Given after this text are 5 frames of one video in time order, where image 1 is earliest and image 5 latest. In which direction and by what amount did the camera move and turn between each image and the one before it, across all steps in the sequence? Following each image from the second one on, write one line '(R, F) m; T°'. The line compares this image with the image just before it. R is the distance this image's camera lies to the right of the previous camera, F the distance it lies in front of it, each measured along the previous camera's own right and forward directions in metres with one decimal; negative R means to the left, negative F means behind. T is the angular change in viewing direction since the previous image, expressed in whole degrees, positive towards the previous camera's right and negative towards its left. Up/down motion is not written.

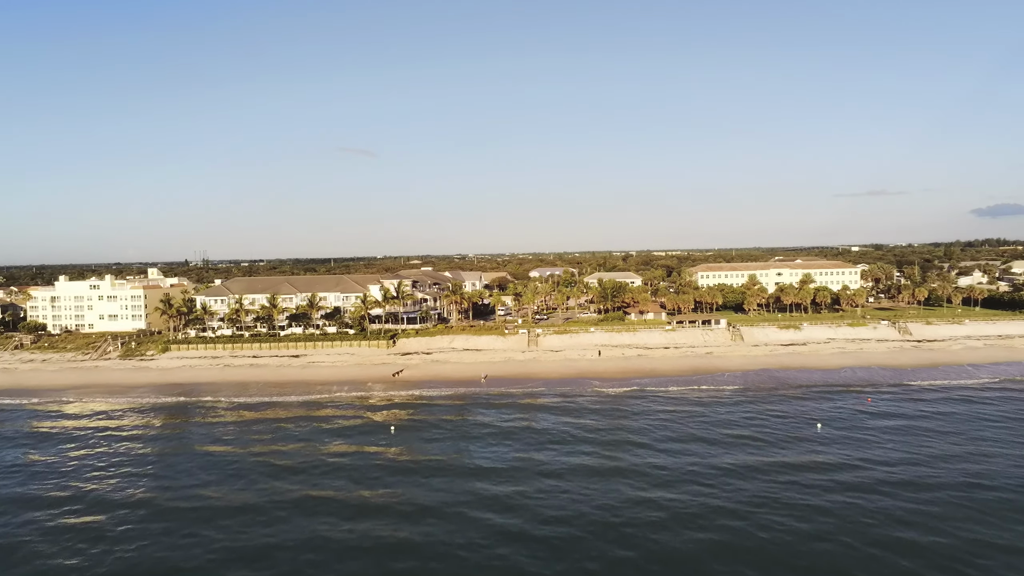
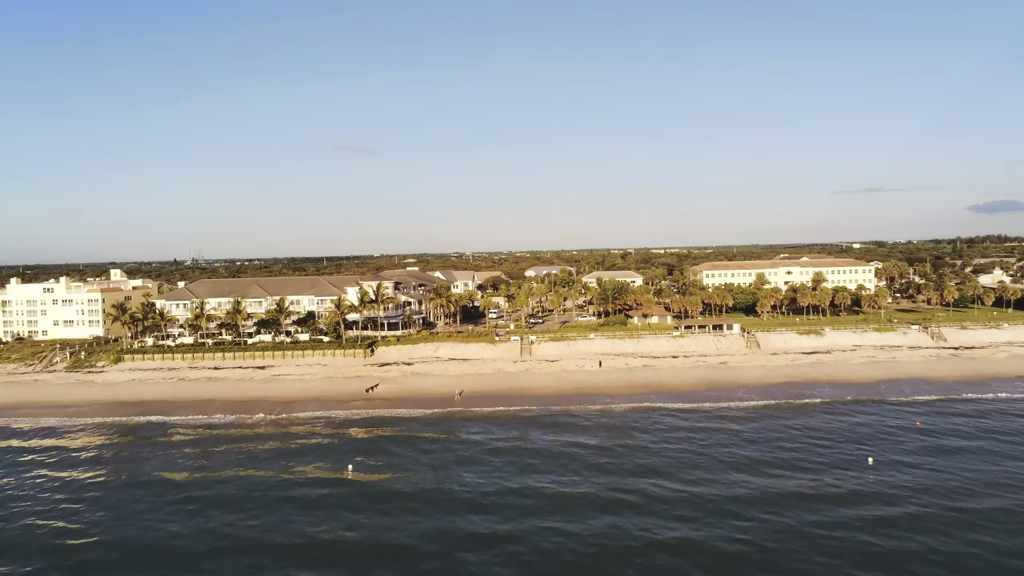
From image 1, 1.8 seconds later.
(+0.7, +5.9) m; 0°
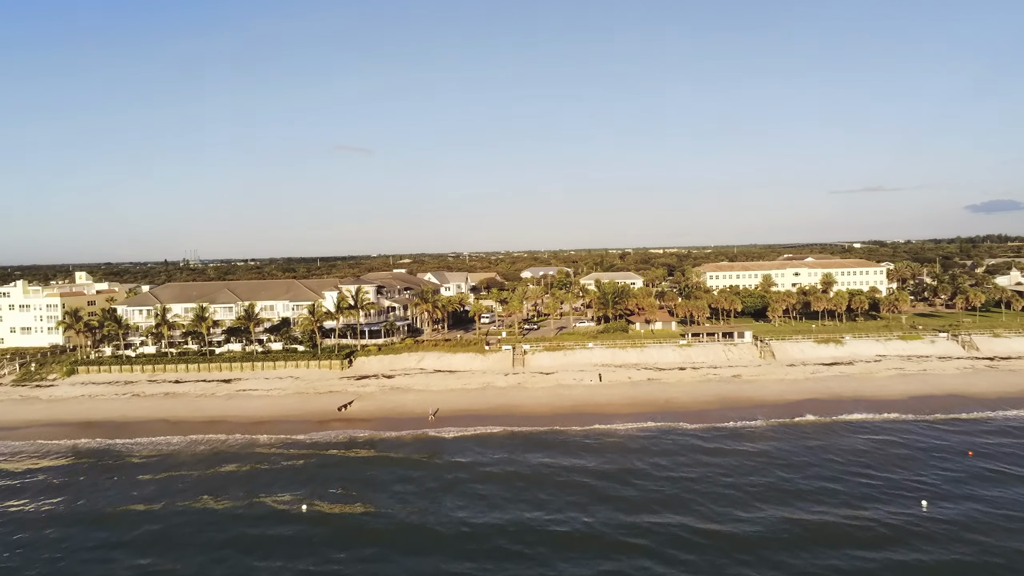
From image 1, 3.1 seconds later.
(+0.6, +4.7) m; 0°
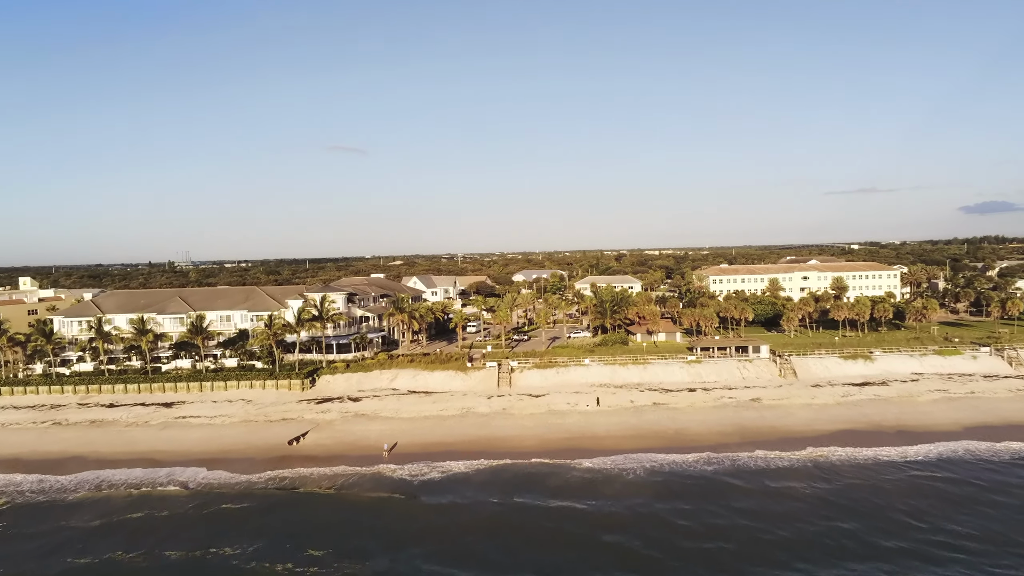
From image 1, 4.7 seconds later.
(+0.8, +6.0) m; 0°
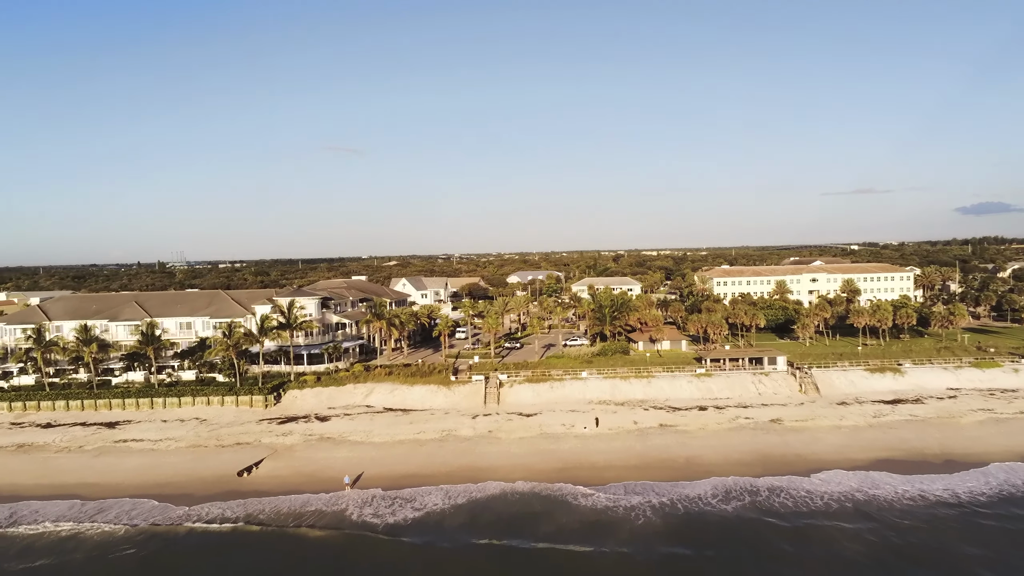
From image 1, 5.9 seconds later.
(+0.6, +4.5) m; 0°
